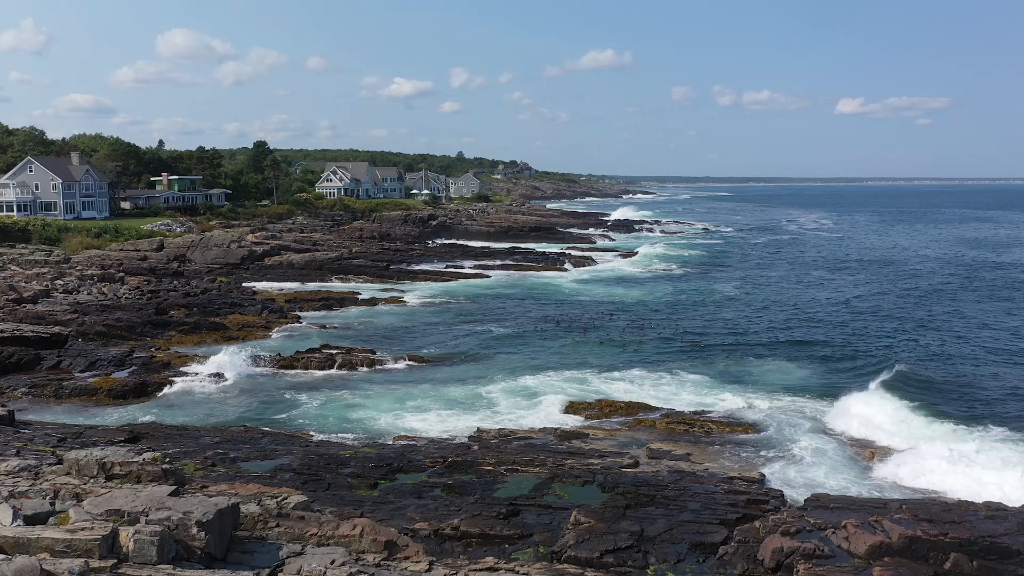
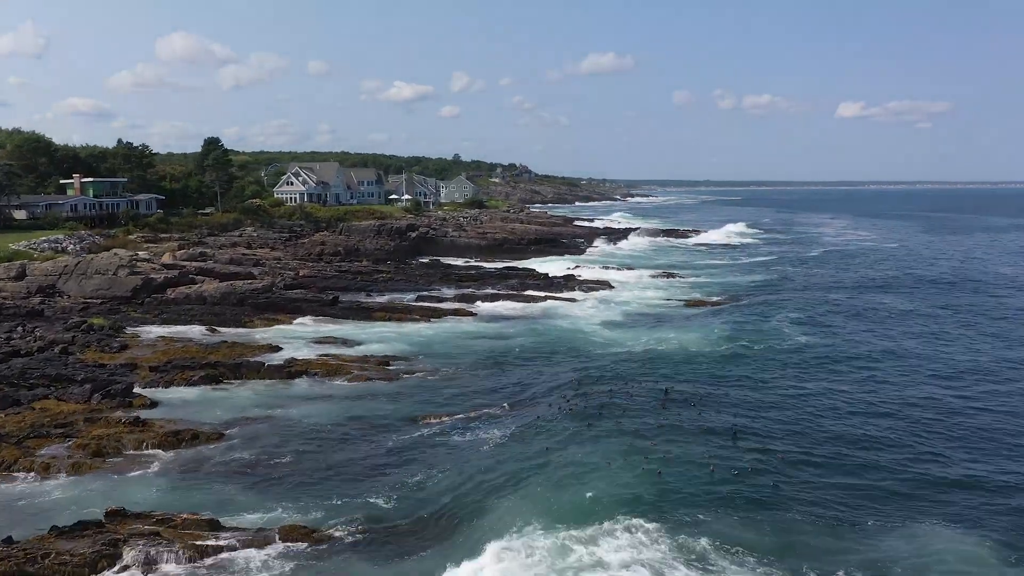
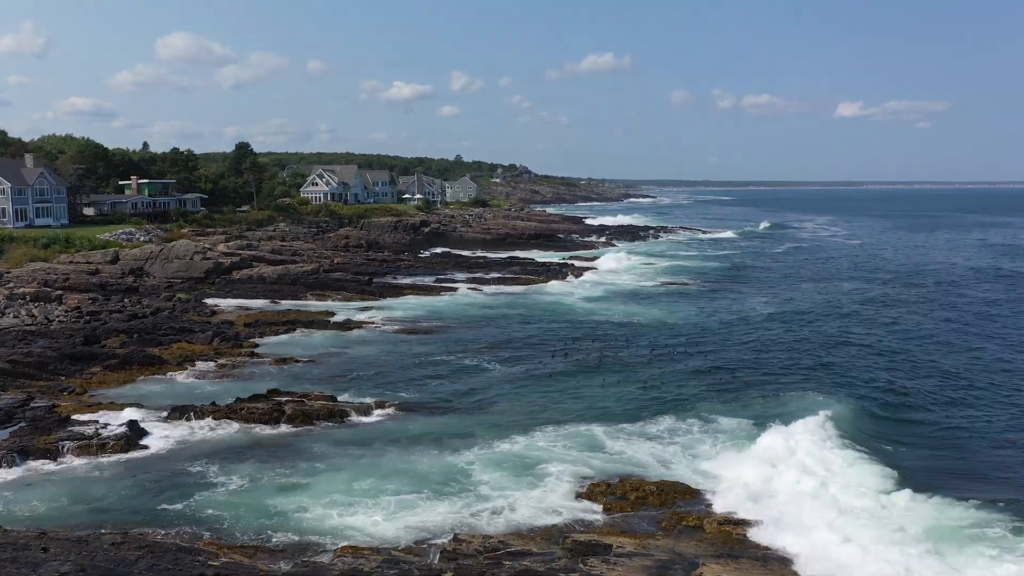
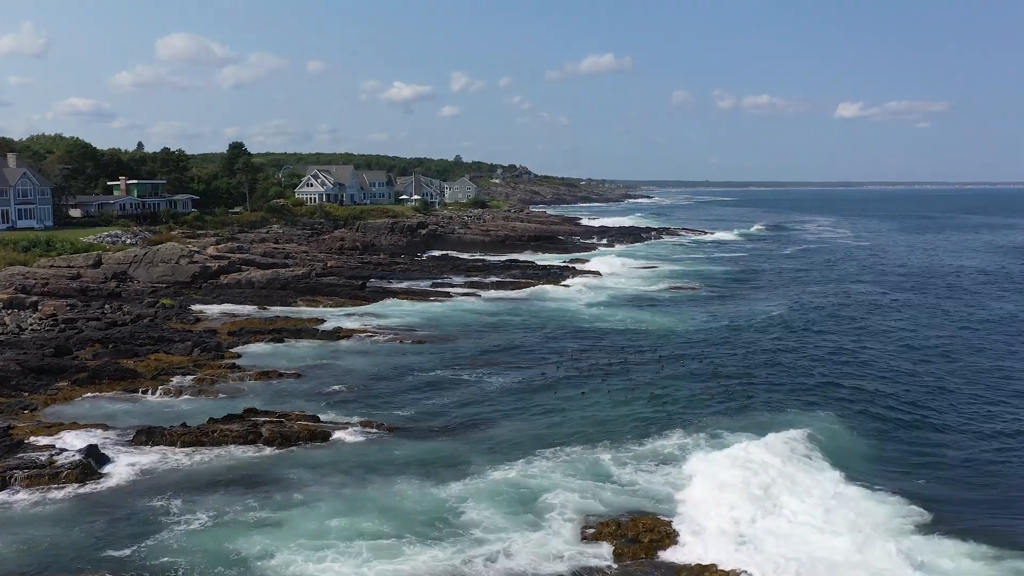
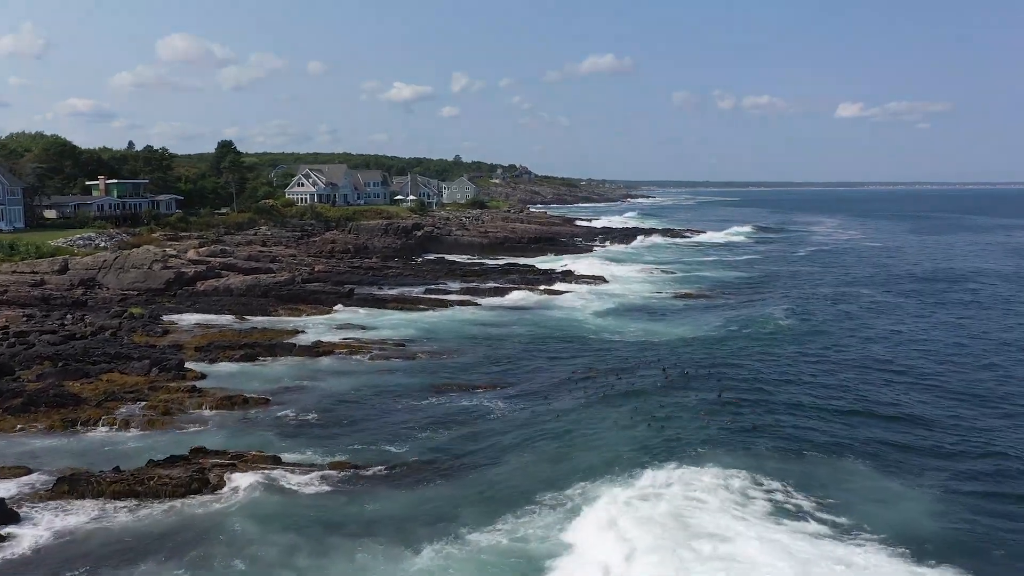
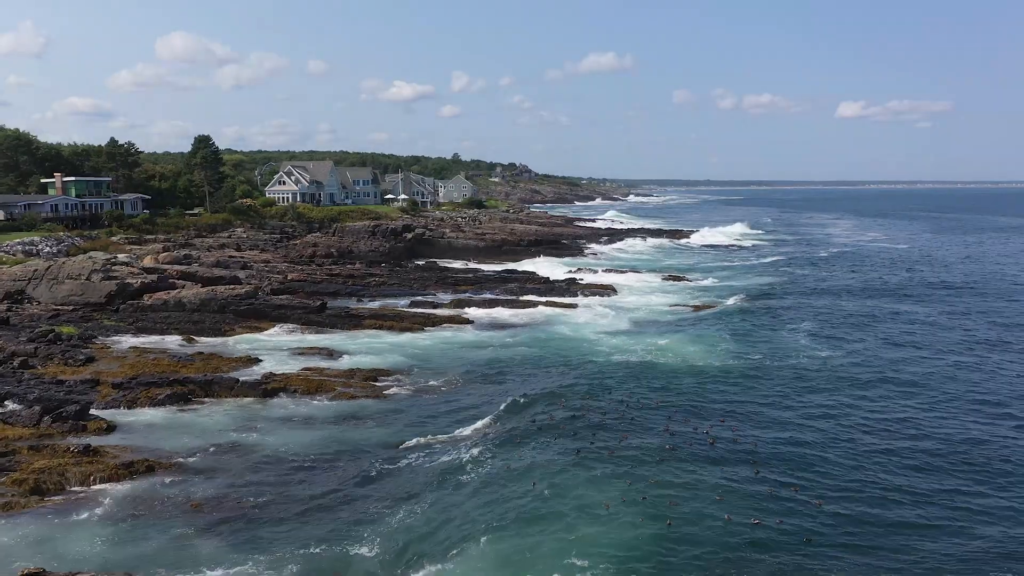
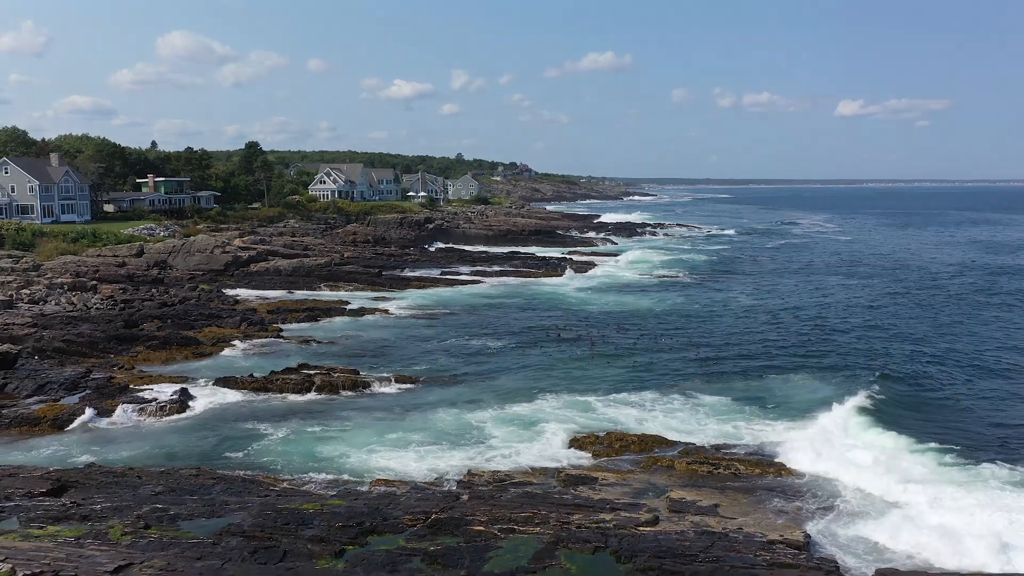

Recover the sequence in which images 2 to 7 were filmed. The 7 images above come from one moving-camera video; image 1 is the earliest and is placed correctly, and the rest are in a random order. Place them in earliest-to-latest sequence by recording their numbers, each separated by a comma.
7, 3, 4, 5, 2, 6
